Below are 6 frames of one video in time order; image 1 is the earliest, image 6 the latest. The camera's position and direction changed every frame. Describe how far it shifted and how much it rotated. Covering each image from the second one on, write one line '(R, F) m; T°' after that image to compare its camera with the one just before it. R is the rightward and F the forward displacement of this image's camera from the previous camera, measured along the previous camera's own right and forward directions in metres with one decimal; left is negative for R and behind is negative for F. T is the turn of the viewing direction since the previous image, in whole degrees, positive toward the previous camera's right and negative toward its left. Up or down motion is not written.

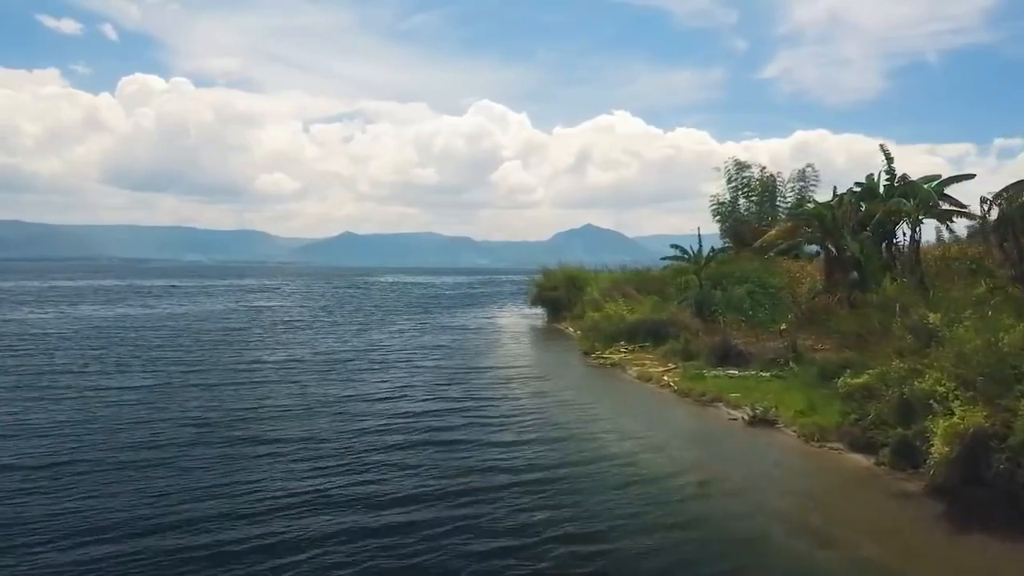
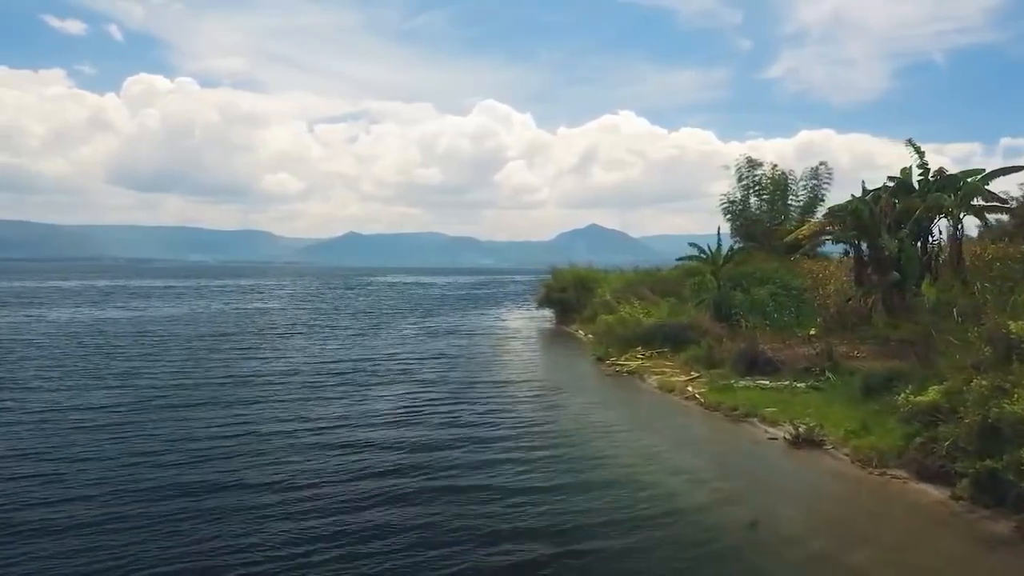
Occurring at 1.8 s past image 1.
(-0.2, +1.9) m; 0°
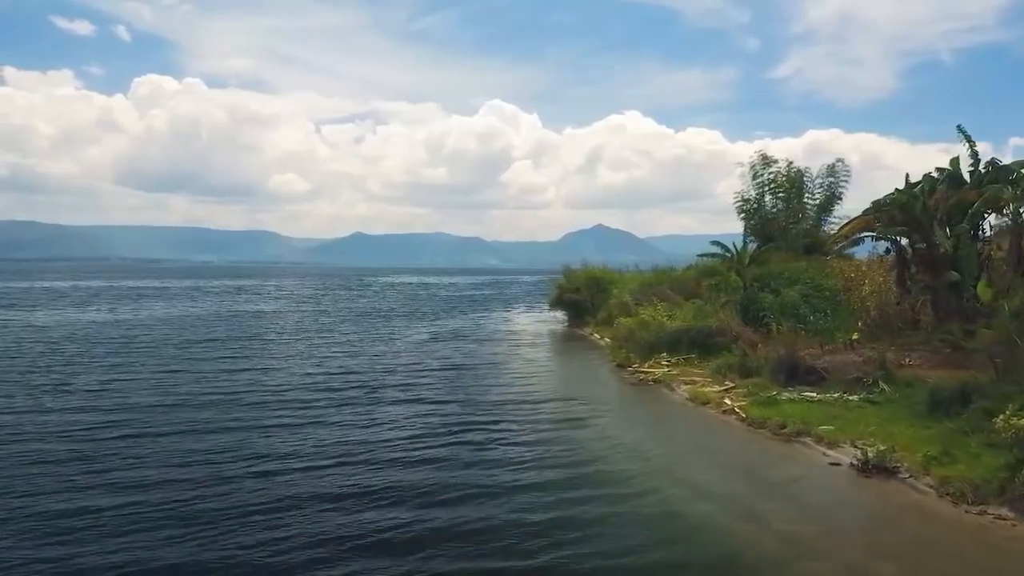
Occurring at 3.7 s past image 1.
(-0.2, +2.2) m; 0°
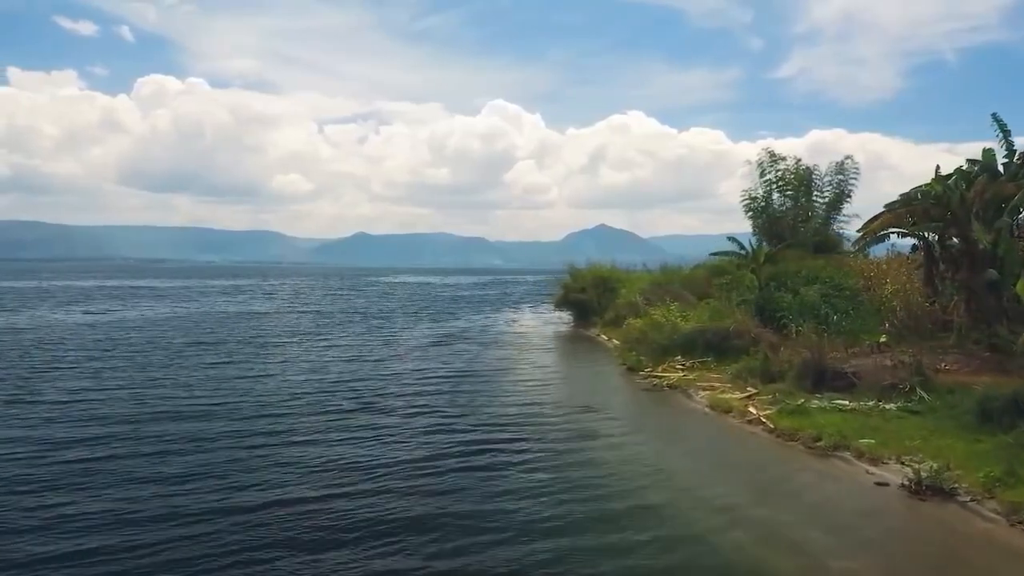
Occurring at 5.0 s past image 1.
(-0.1, +1.5) m; 0°
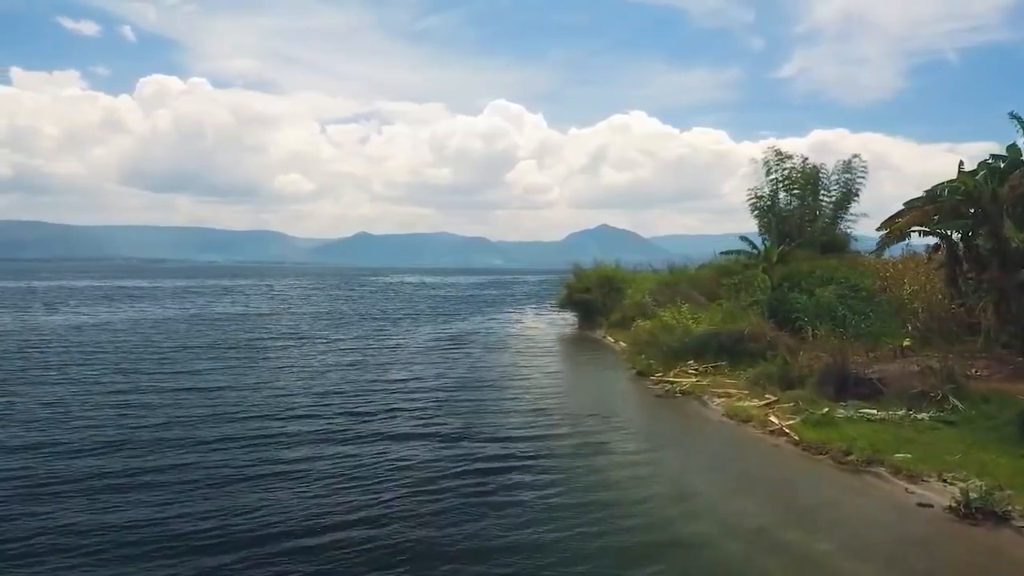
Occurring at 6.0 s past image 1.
(-0.1, +1.1) m; 0°
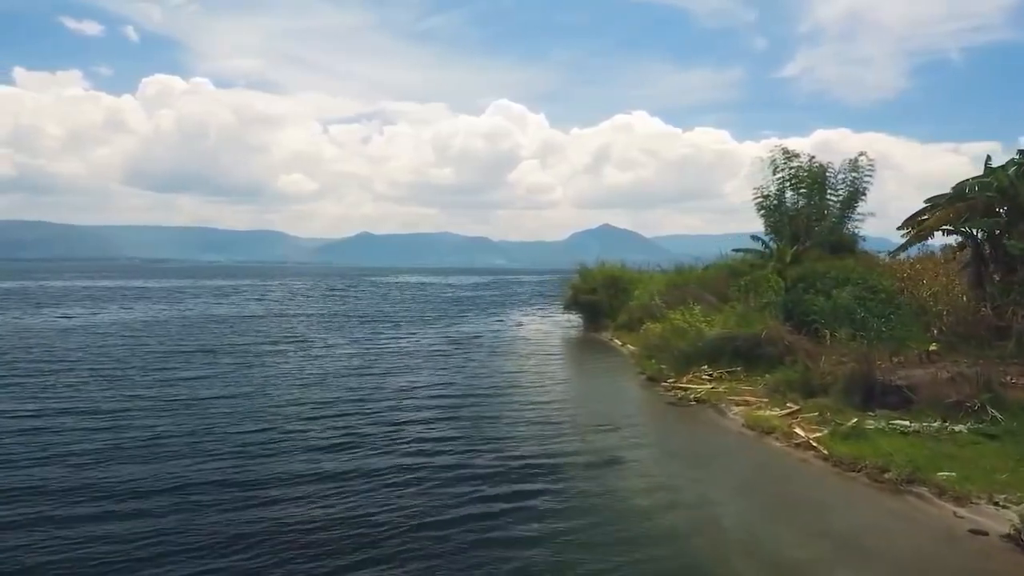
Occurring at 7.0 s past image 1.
(-0.1, +1.1) m; 0°
